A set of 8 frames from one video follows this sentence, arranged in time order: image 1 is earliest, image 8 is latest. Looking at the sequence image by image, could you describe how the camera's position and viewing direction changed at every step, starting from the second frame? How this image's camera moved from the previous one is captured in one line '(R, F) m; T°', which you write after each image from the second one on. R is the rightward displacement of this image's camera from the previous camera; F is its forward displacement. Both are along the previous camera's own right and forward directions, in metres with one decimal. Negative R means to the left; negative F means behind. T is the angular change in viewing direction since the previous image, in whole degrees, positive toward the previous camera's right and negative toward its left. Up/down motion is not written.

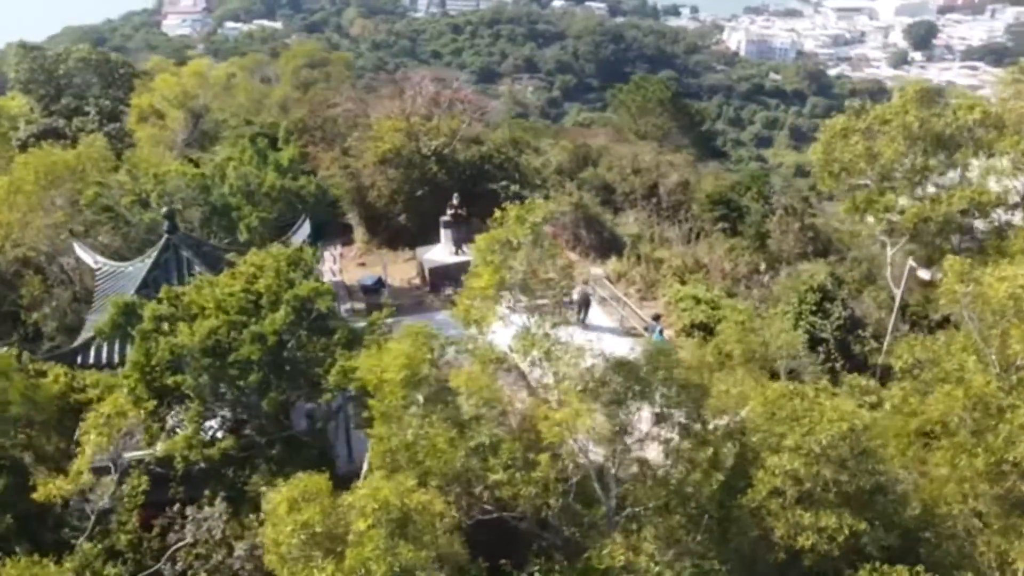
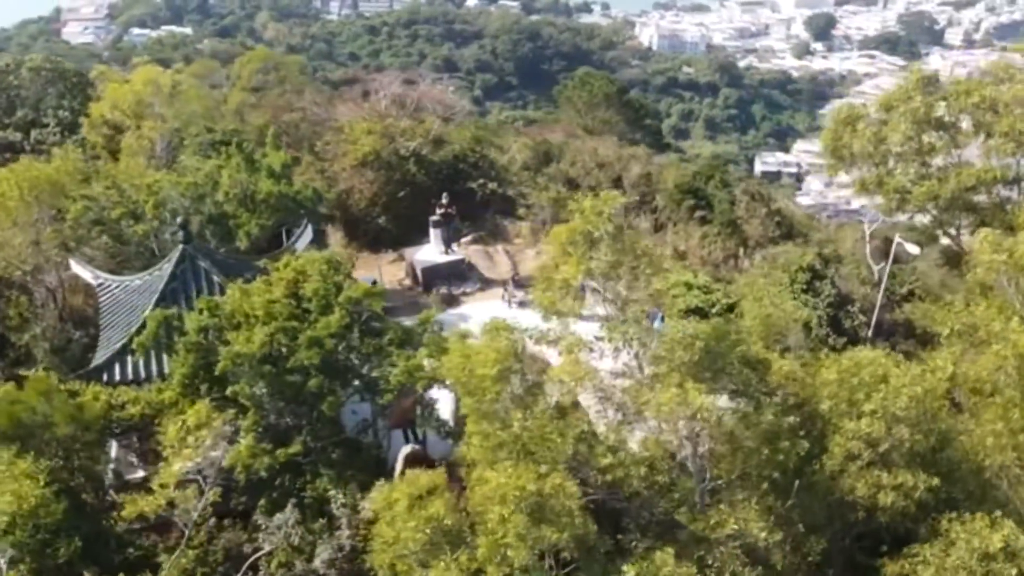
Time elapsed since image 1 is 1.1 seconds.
(-1.6, -0.2) m; +5°
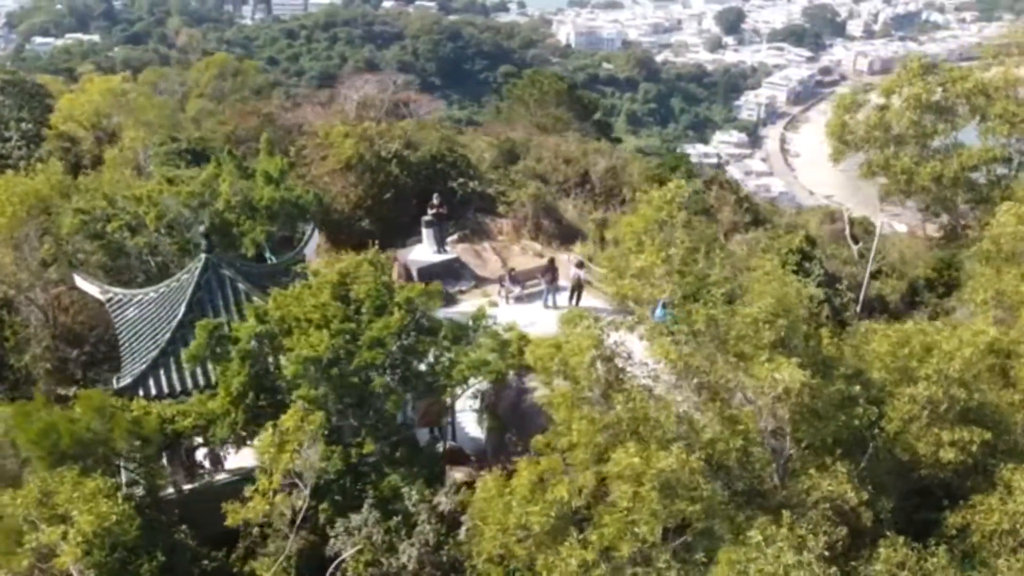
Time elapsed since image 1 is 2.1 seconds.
(-1.6, -0.2) m; +5°
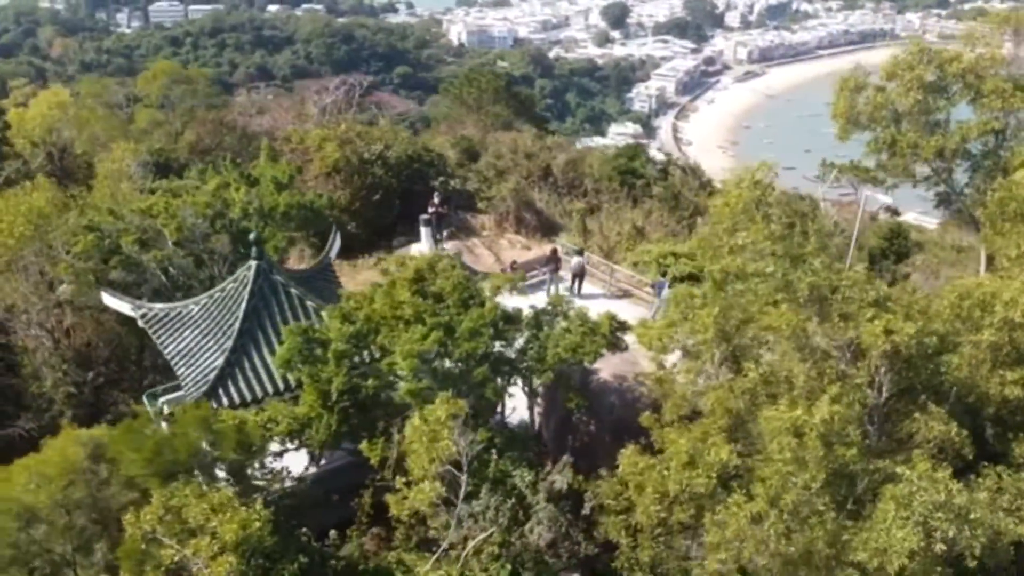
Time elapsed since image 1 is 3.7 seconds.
(-2.4, -0.3) m; +7°
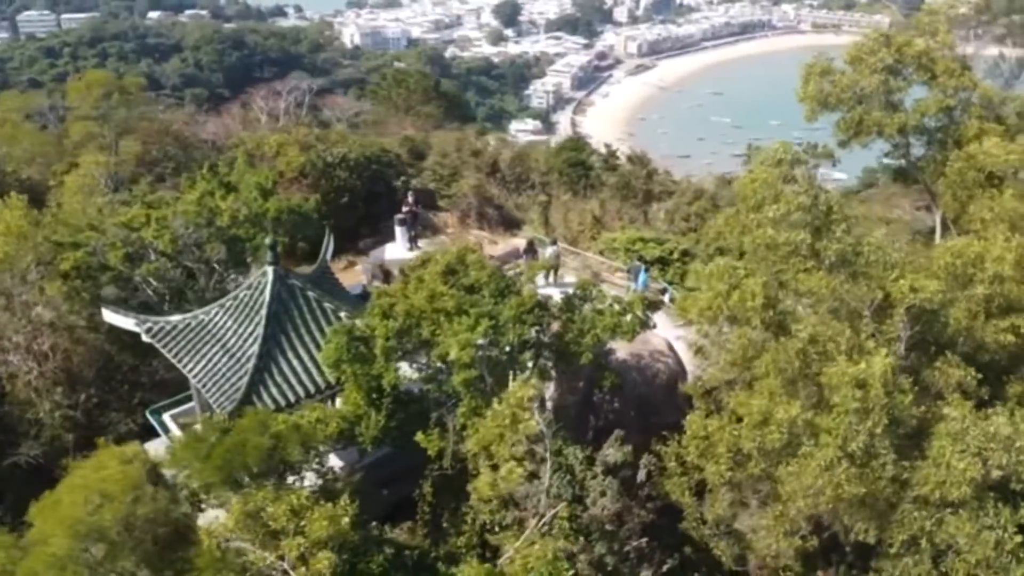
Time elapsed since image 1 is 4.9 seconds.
(-1.8, -0.3) m; +7°
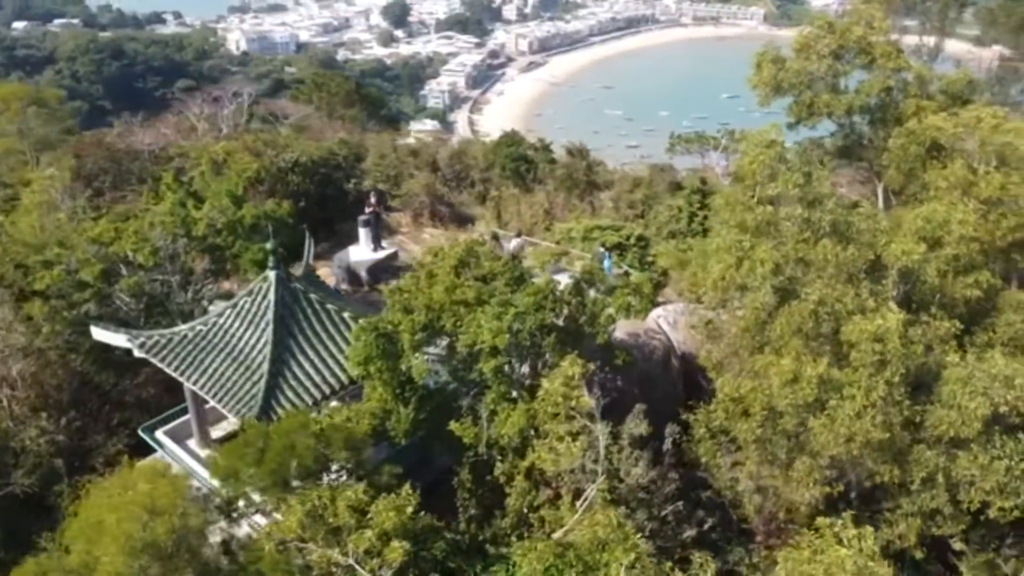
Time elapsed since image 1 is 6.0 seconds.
(-1.6, -0.3) m; +7°
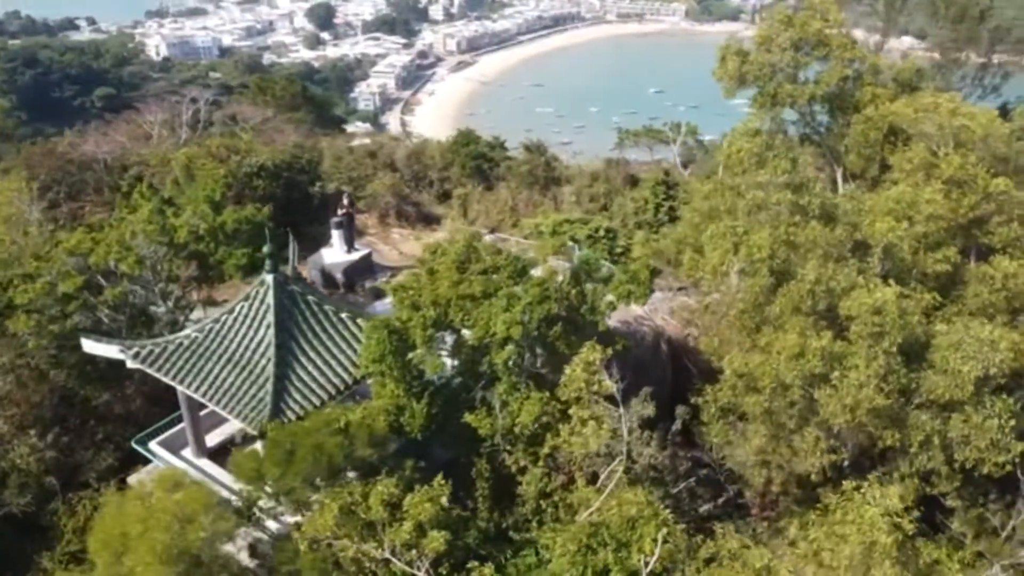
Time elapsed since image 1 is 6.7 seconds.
(-1.0, -0.2) m; +5°
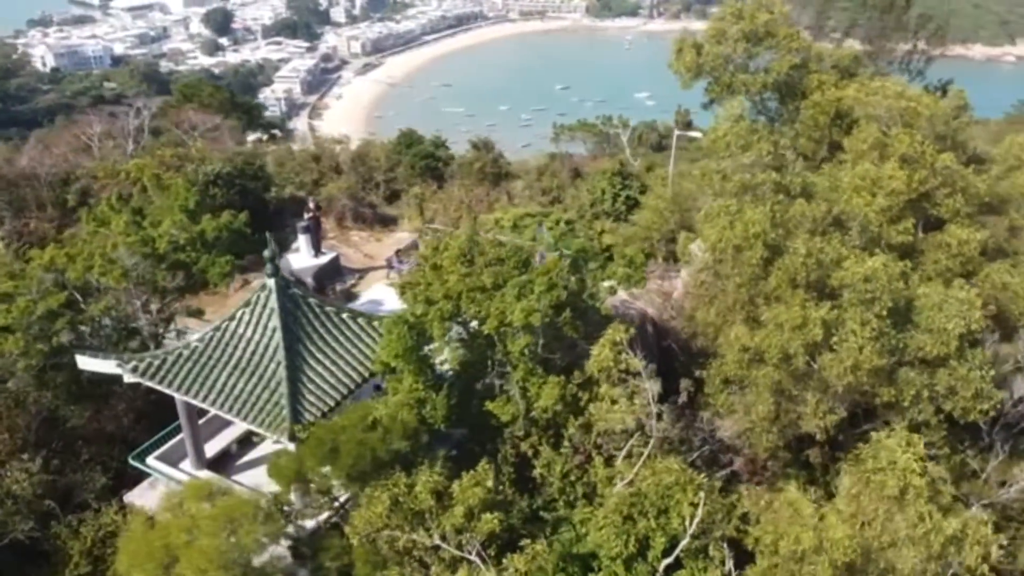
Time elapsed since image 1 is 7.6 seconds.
(-1.3, -0.3) m; +6°
